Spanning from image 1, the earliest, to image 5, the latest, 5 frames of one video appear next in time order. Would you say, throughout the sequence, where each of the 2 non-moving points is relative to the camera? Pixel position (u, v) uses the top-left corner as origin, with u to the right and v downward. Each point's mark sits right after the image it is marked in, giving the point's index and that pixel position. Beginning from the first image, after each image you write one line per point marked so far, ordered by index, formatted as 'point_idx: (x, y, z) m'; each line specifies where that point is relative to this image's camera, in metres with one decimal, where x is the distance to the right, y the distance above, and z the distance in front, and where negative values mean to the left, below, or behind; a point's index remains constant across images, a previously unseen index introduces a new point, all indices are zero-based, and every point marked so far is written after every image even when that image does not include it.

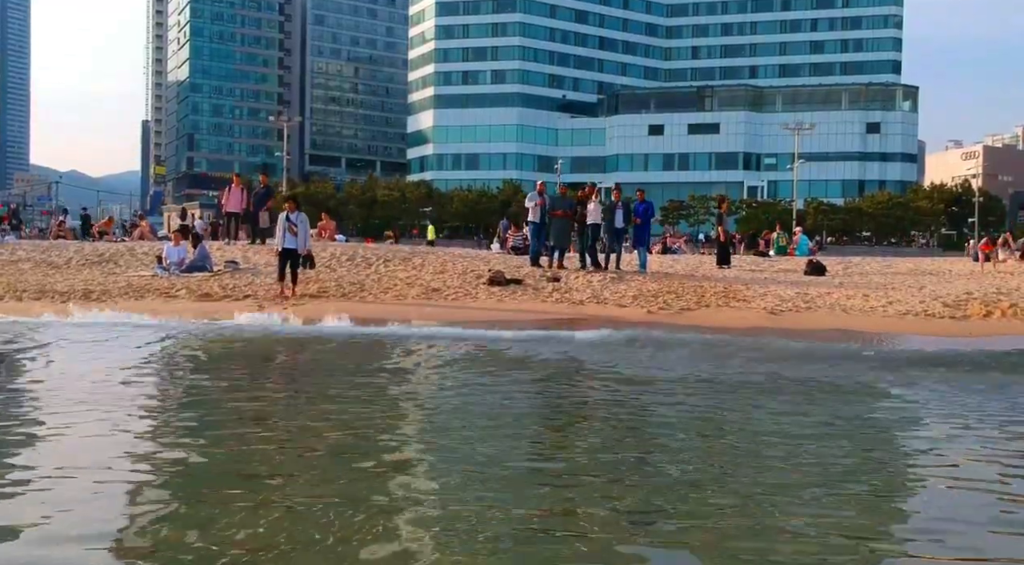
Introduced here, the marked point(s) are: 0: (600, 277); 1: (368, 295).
0: (+1.6, +0.1, +18.3) m
1: (-2.2, -0.2, +16.3) m
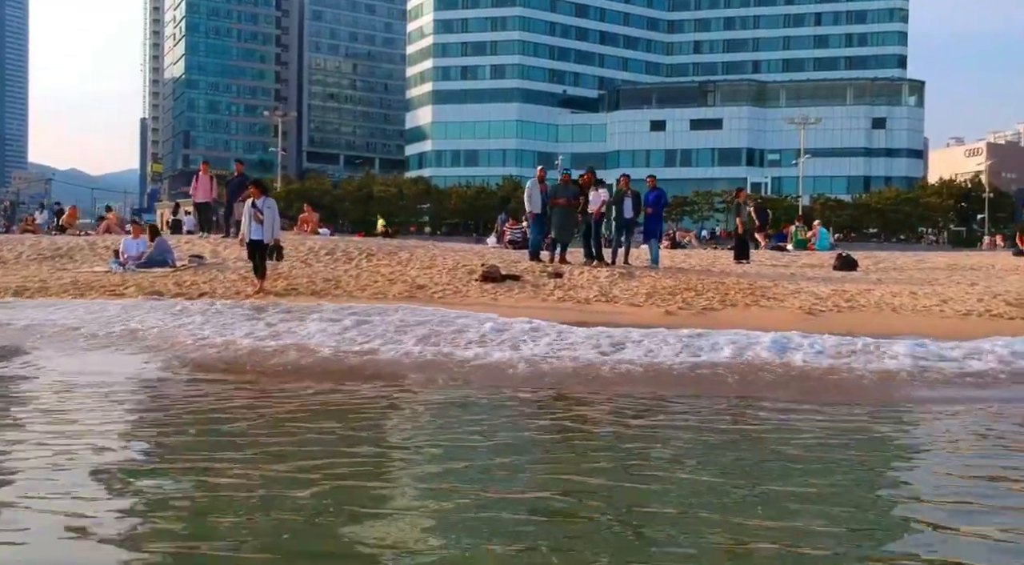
0: (+1.5, +0.2, +16.3) m
1: (-2.3, -0.1, +14.3) m
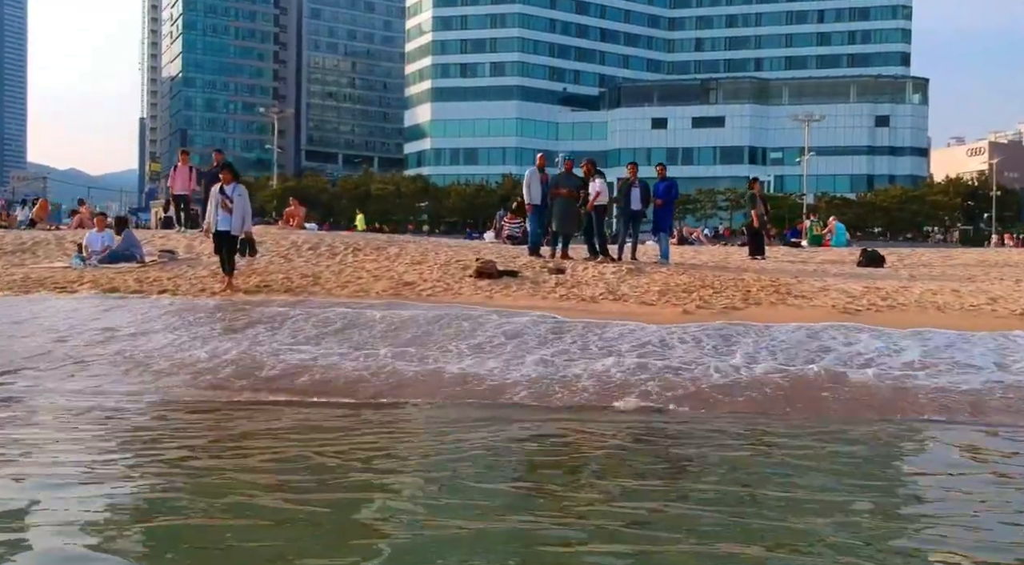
0: (+1.5, +0.2, +14.9) m
1: (-2.3, -0.1, +12.8) m
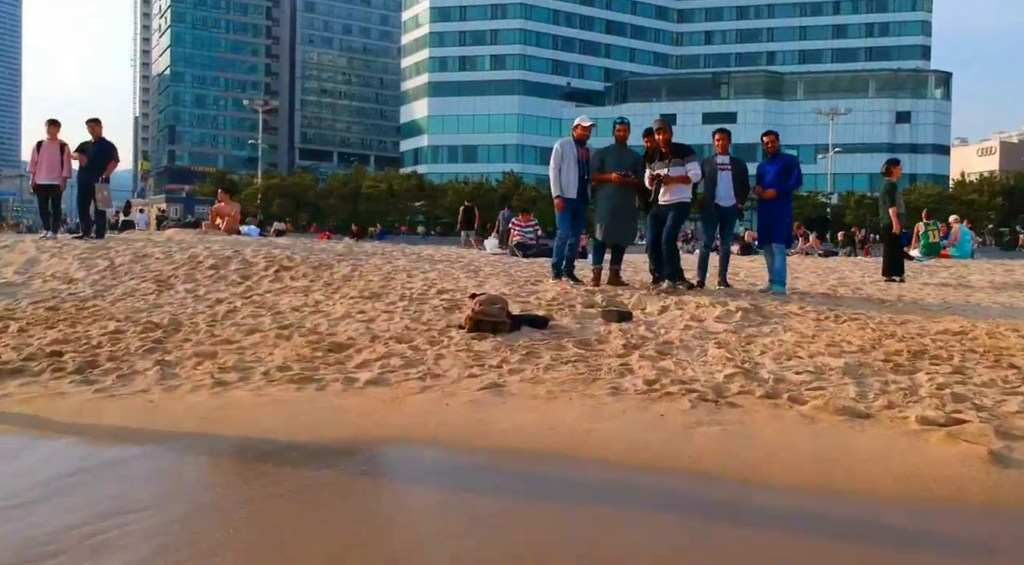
0: (+1.7, -0.2, +8.5) m
1: (-2.1, -0.5, +6.4) m
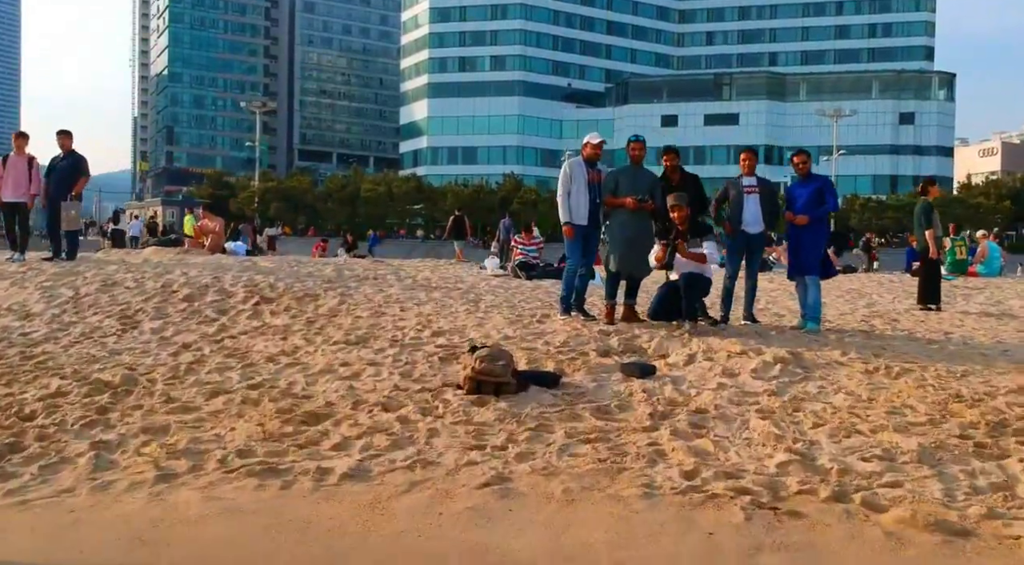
0: (+1.7, -0.5, +7.4) m
1: (-2.1, -0.8, +5.4) m
